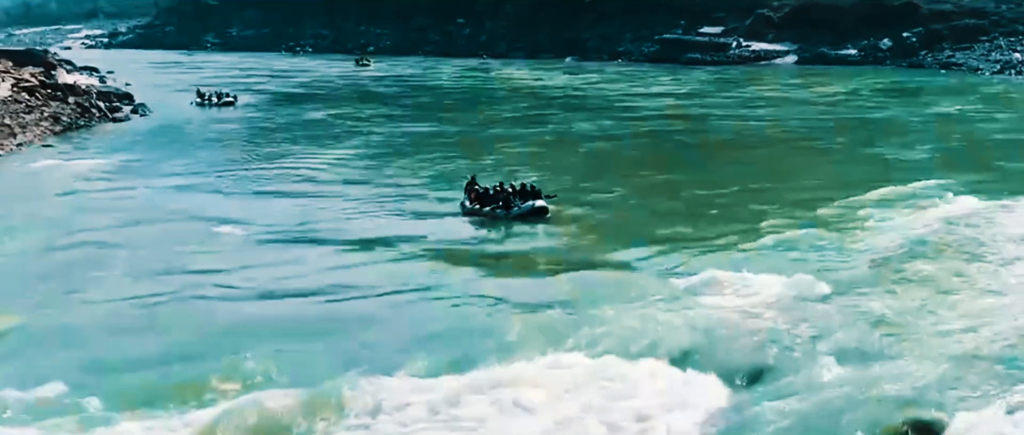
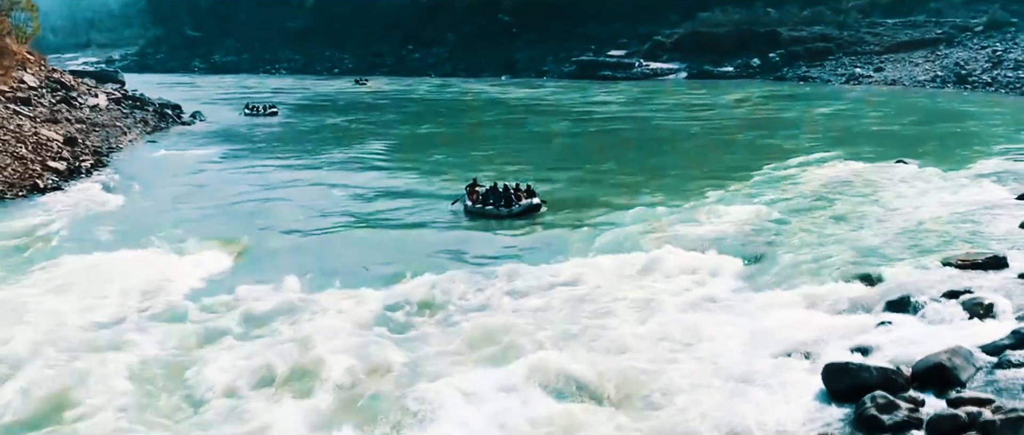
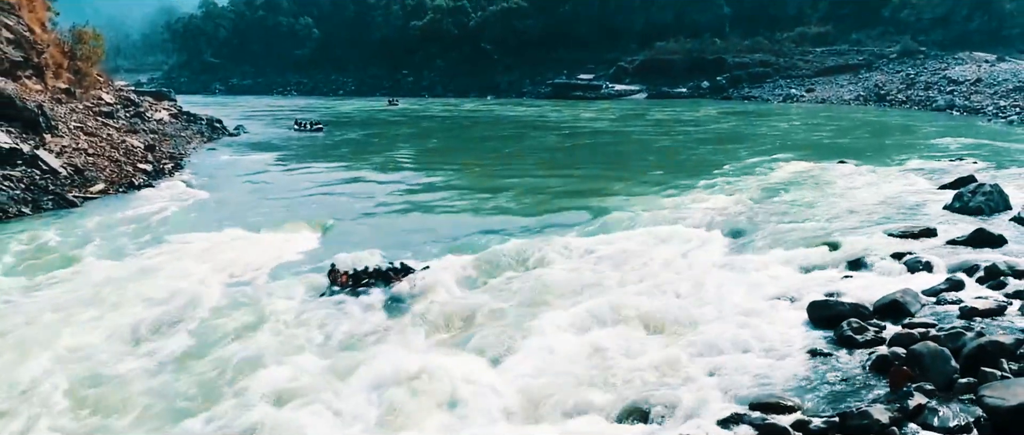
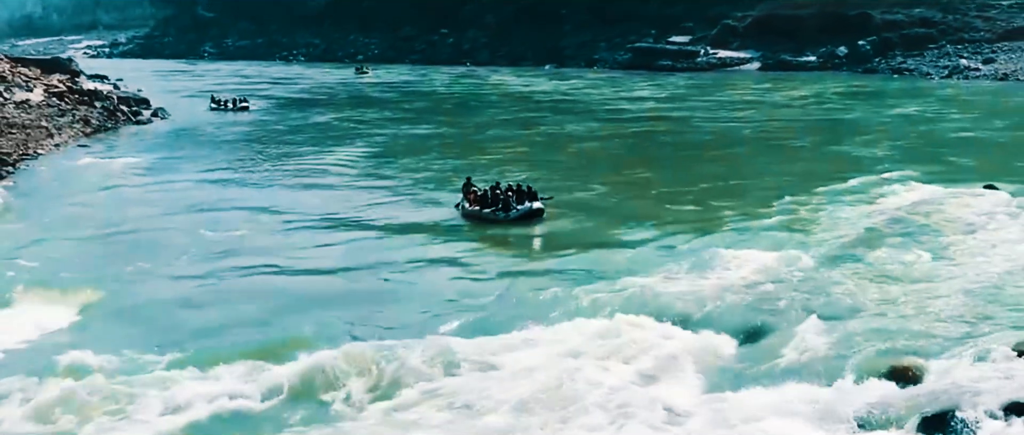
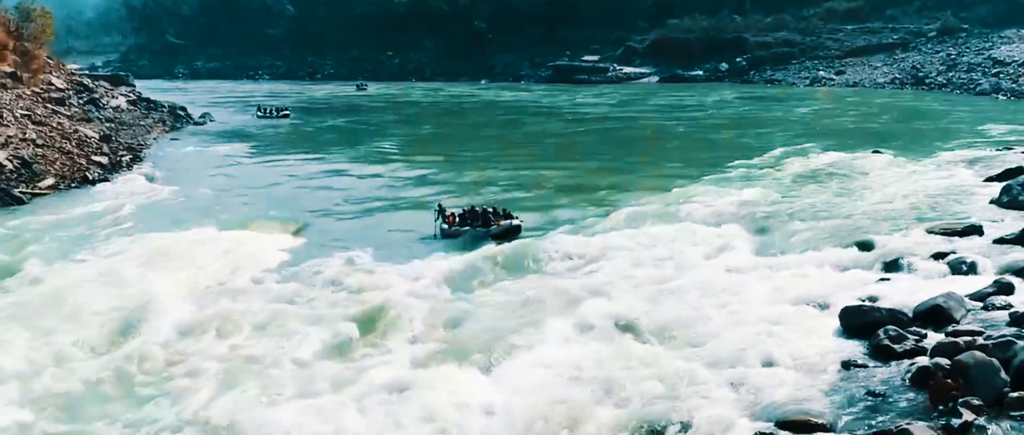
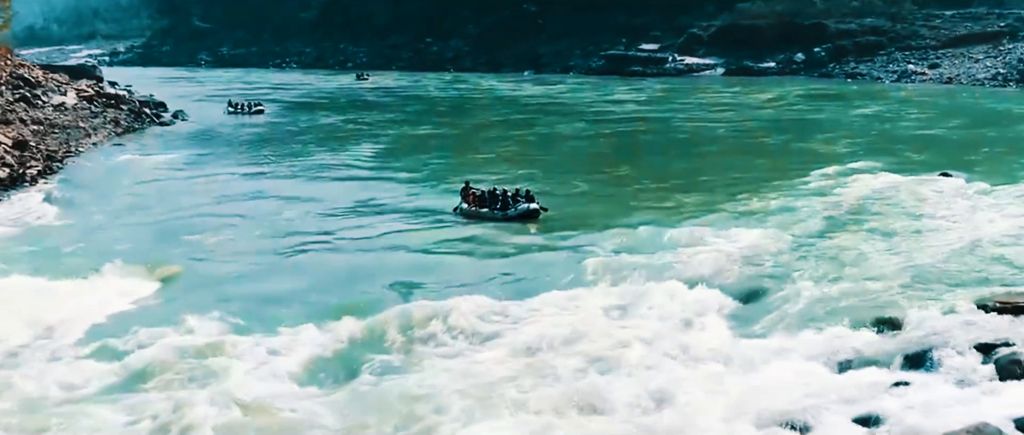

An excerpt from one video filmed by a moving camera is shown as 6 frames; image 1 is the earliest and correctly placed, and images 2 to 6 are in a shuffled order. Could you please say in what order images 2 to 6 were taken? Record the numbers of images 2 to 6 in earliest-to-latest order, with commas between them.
4, 6, 2, 5, 3
